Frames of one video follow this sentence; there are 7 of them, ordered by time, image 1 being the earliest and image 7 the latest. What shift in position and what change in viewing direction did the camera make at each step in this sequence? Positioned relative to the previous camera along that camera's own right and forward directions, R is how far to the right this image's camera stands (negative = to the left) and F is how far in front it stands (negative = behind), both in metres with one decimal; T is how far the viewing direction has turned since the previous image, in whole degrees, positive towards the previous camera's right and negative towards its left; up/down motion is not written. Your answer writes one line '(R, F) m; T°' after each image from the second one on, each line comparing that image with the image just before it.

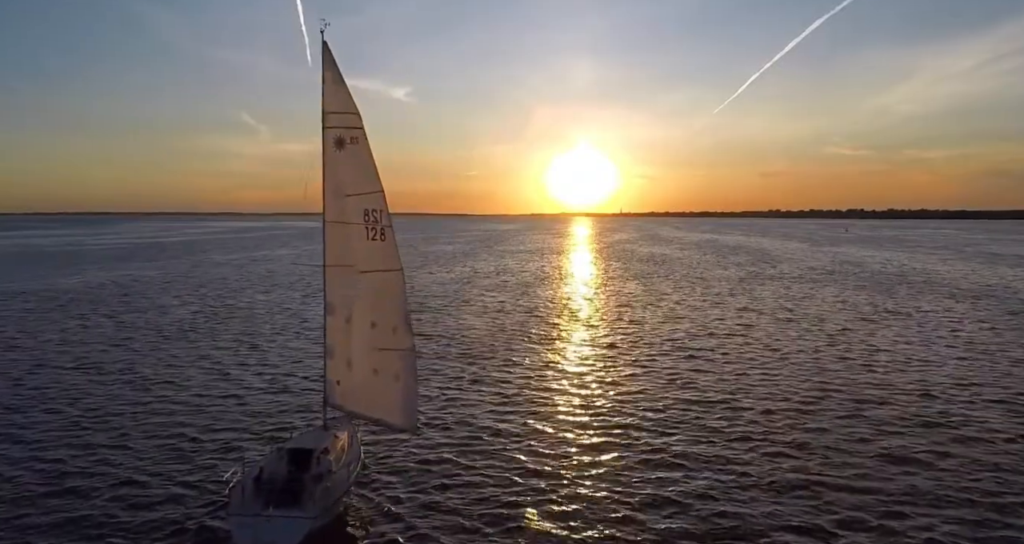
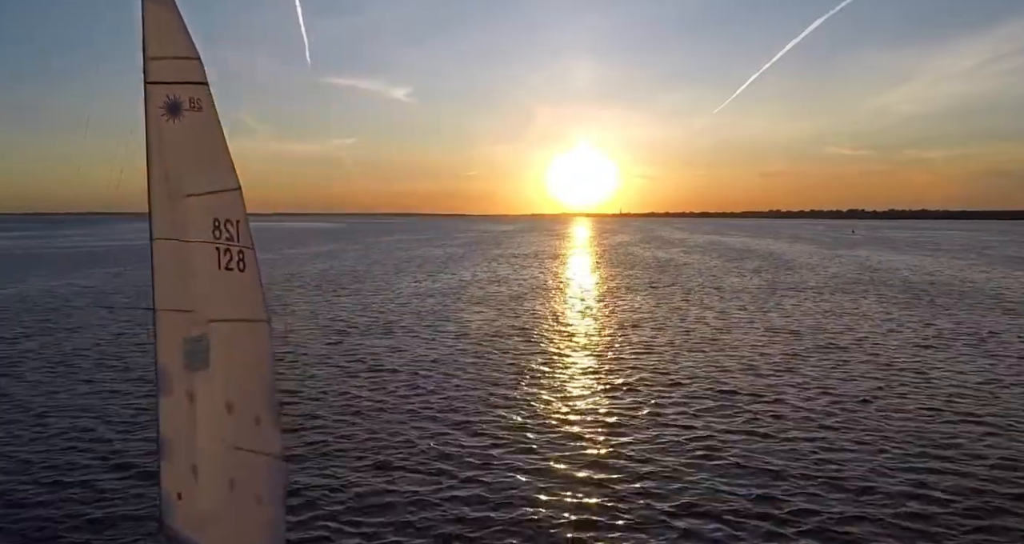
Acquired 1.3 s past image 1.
(+0.6, +4.8) m; 0°
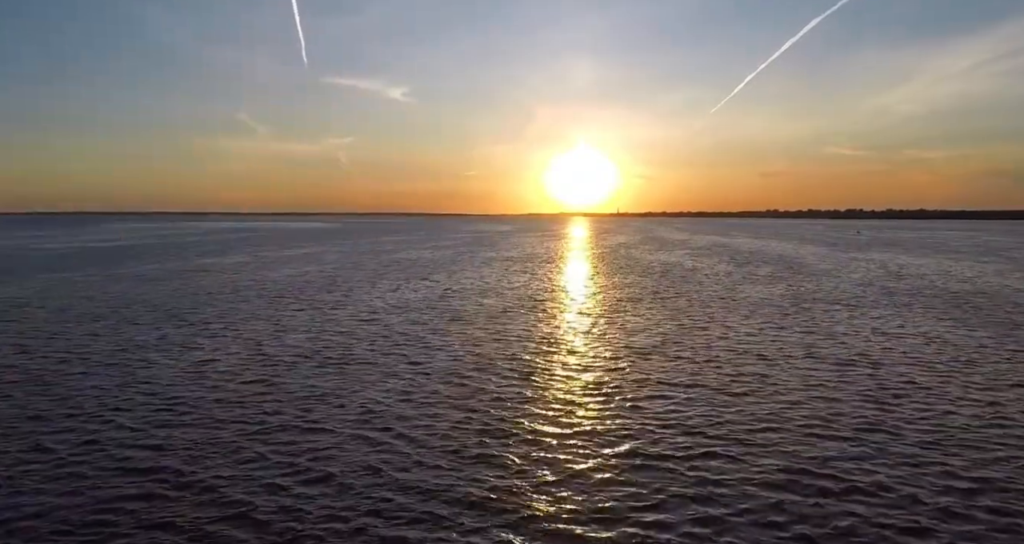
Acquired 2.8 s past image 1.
(+0.6, +5.0) m; 0°
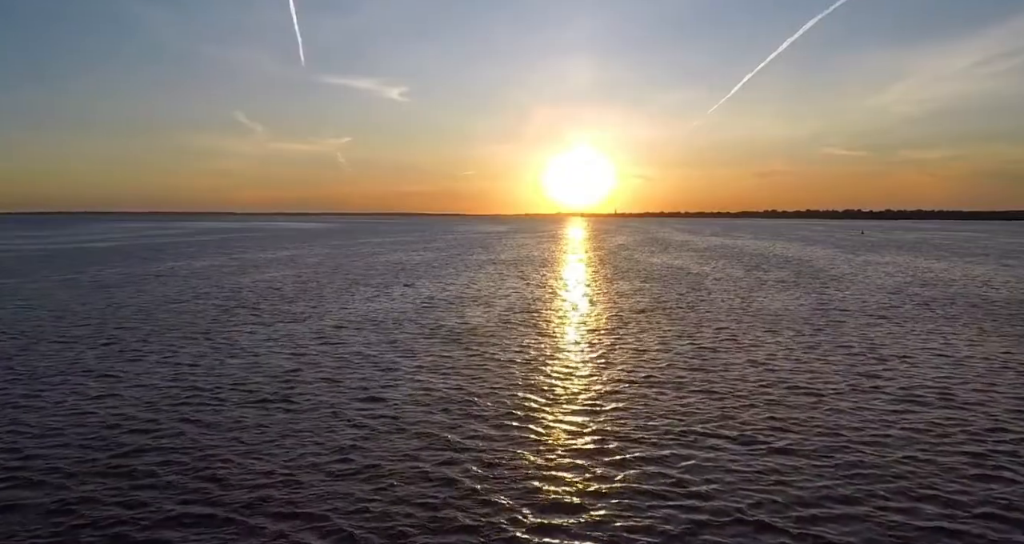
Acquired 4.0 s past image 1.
(+0.4, +4.2) m; 0°
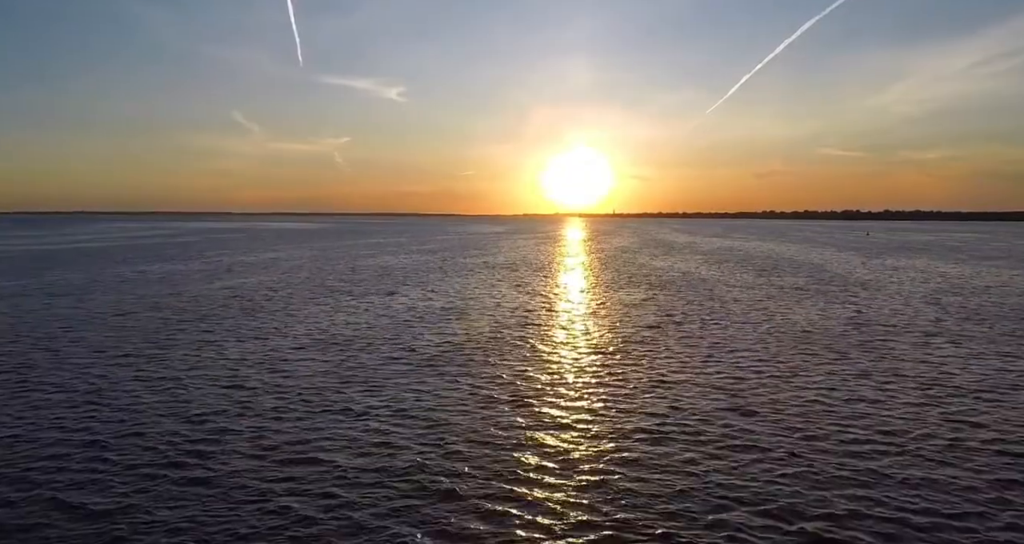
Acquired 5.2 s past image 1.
(+0.3, +4.2) m; 0°
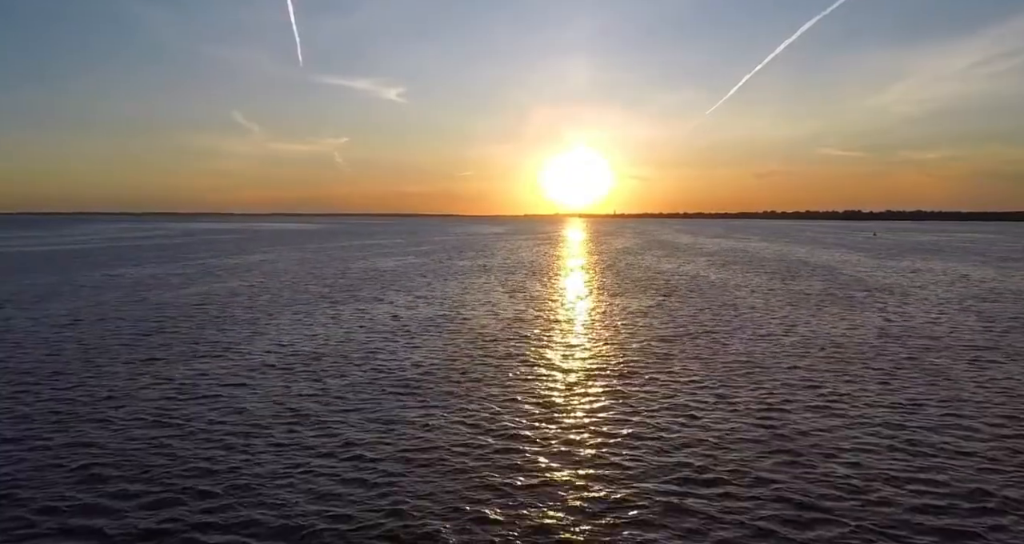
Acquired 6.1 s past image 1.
(+0.1, +3.1) m; 0°
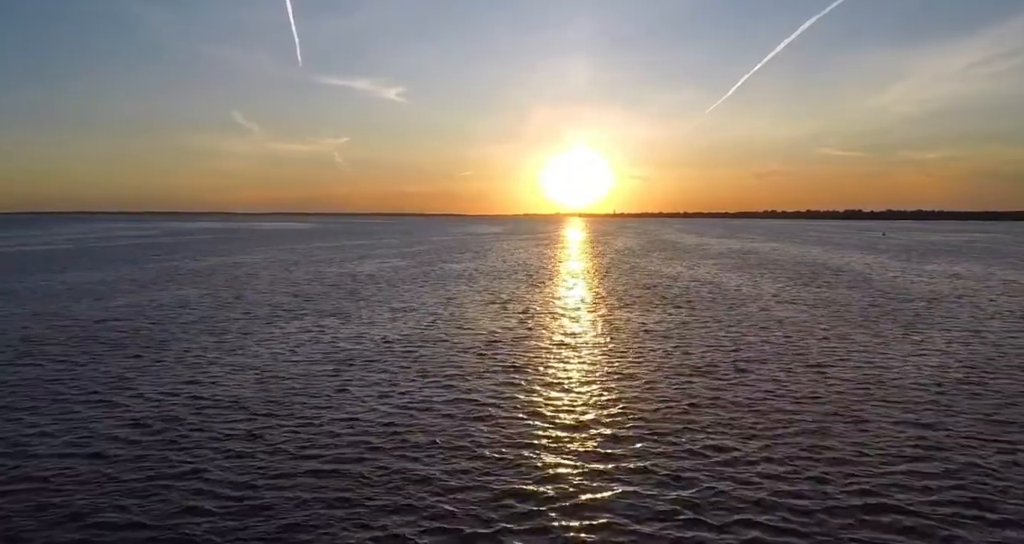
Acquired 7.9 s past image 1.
(+0.4, +5.7) m; 0°
